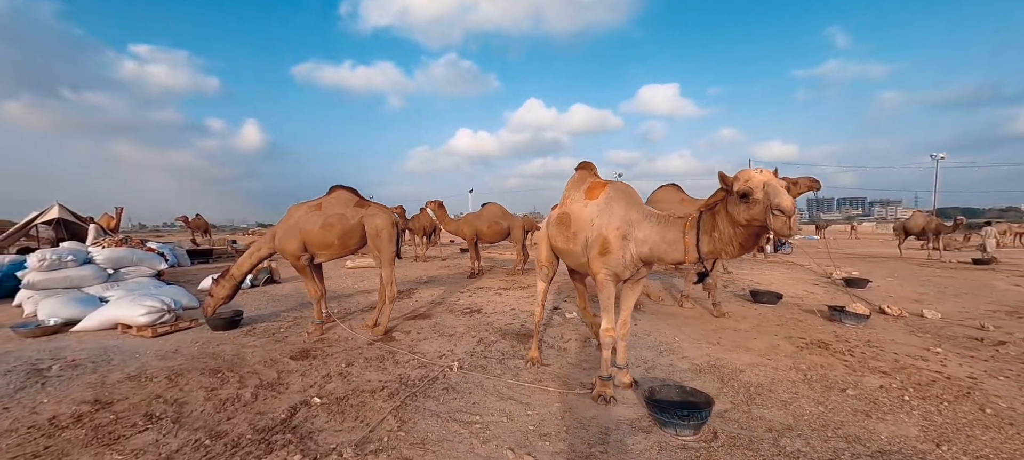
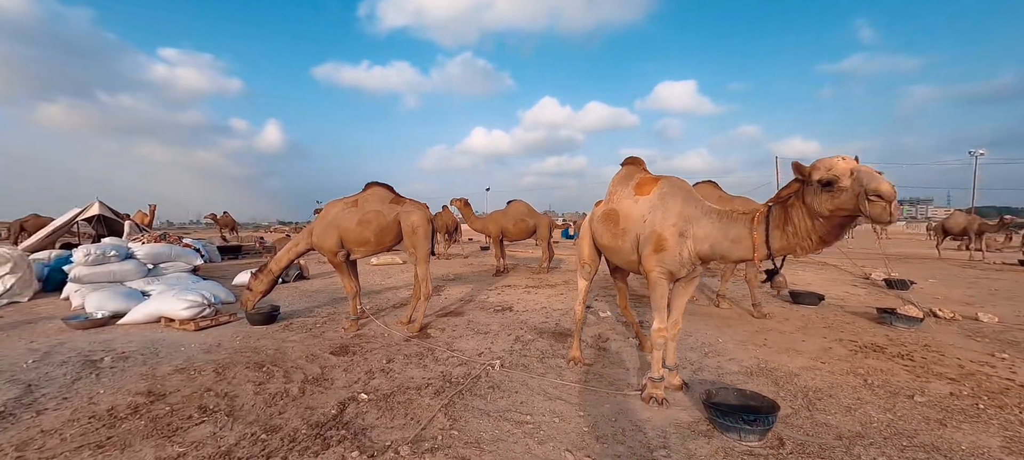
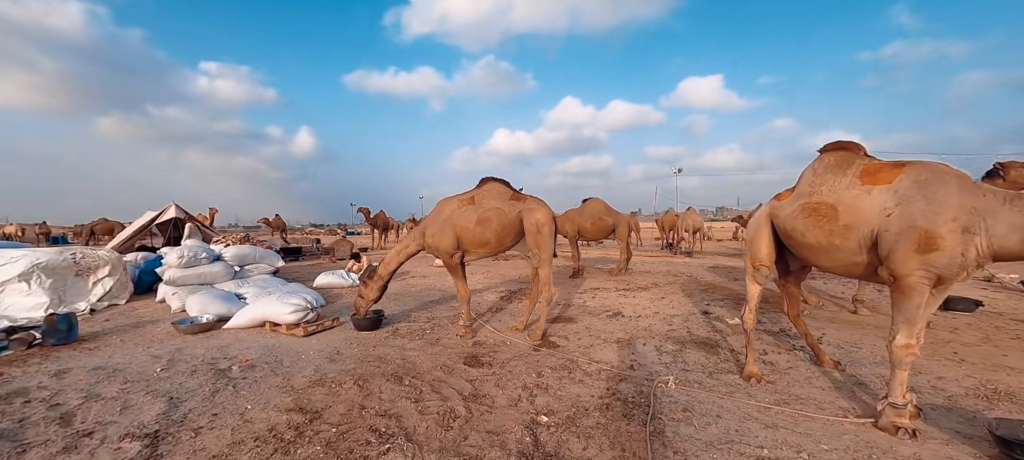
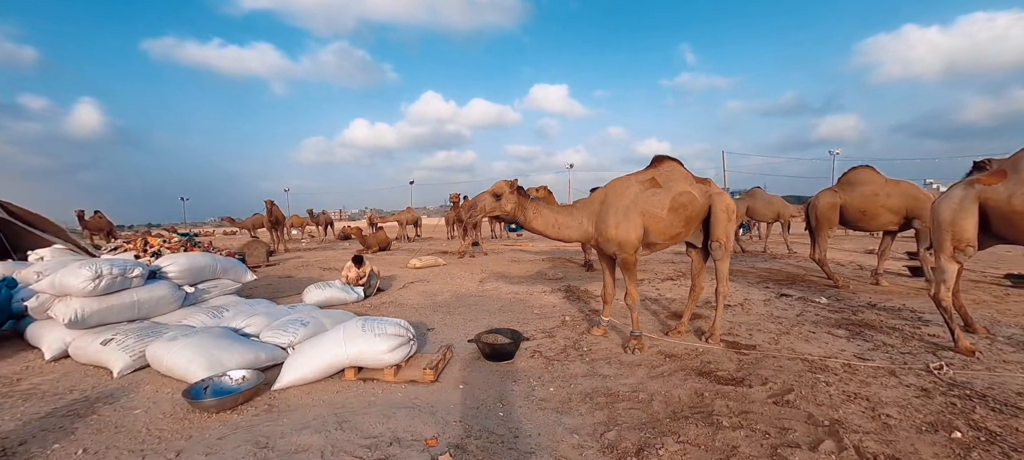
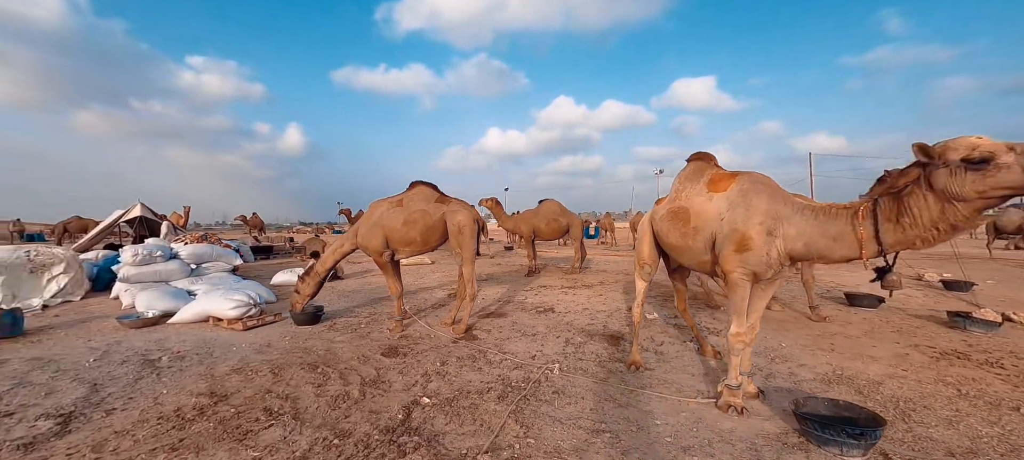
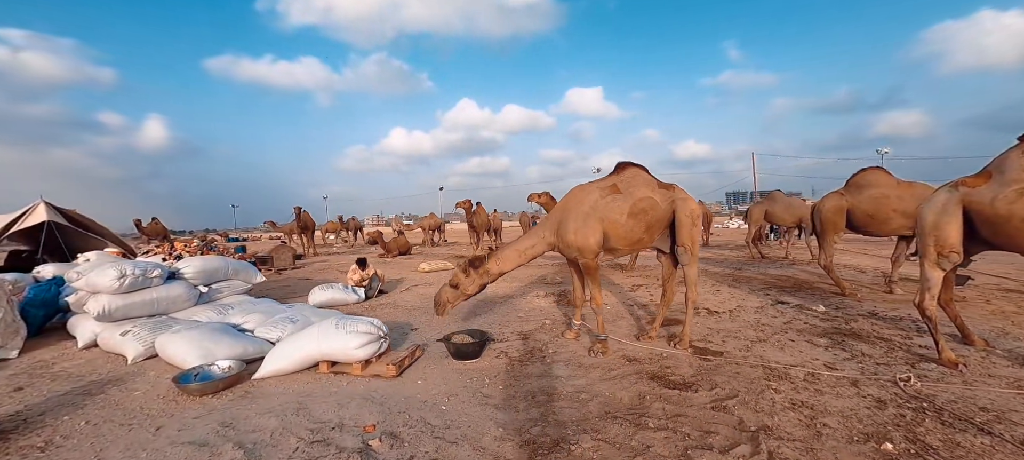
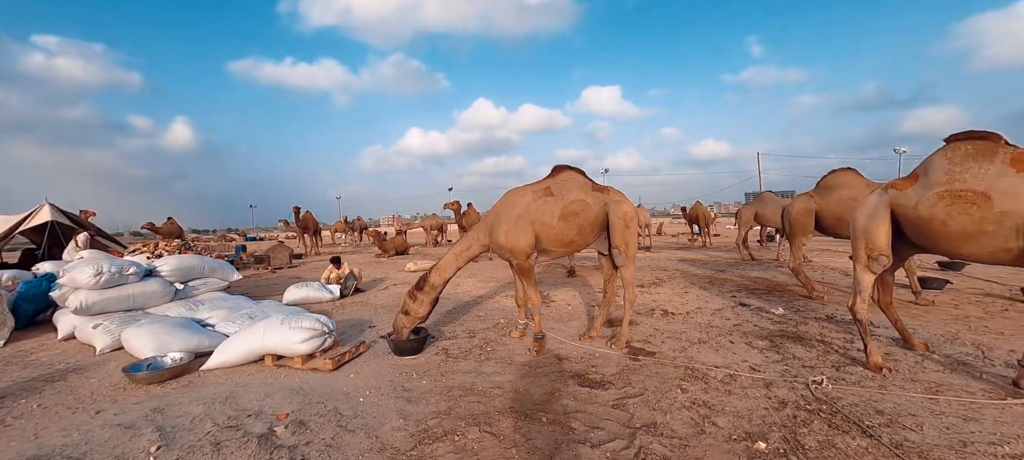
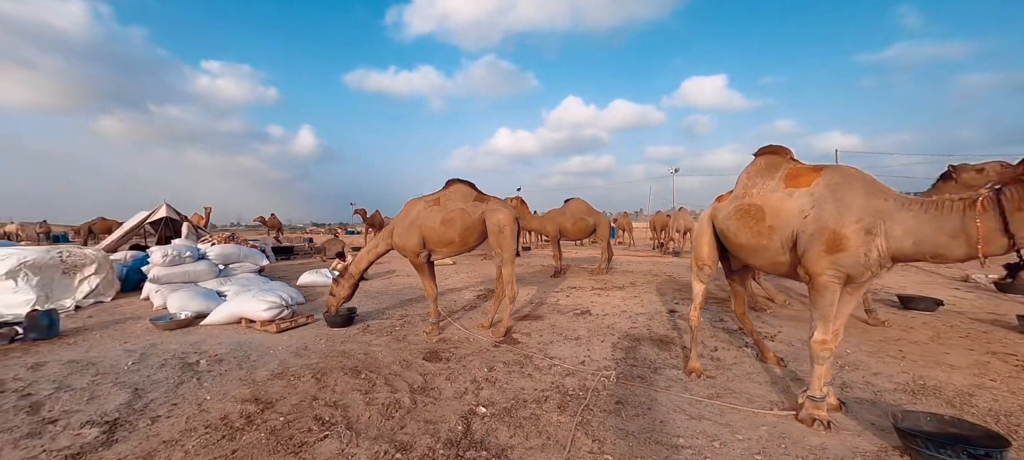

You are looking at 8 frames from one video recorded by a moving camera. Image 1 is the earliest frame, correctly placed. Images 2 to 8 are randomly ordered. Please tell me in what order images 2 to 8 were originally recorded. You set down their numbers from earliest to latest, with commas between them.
2, 5, 8, 3, 7, 6, 4
